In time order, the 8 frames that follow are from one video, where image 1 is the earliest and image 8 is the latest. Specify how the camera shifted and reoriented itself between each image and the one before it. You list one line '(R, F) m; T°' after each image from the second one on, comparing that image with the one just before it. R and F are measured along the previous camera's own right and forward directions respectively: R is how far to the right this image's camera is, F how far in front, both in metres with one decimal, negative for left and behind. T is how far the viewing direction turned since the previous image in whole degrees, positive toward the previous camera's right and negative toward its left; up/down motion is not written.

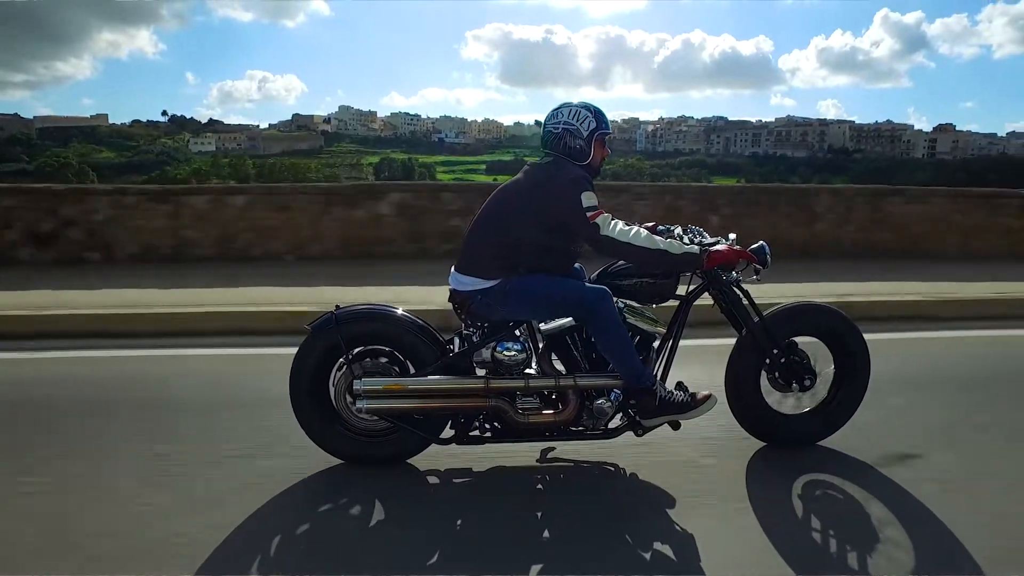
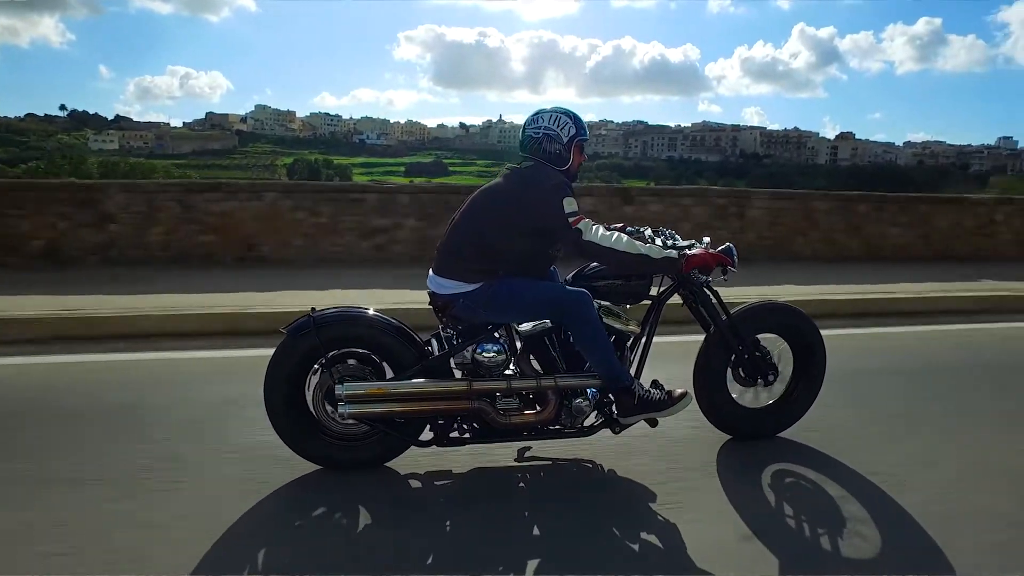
(-0.2, -0.1) m; +5°
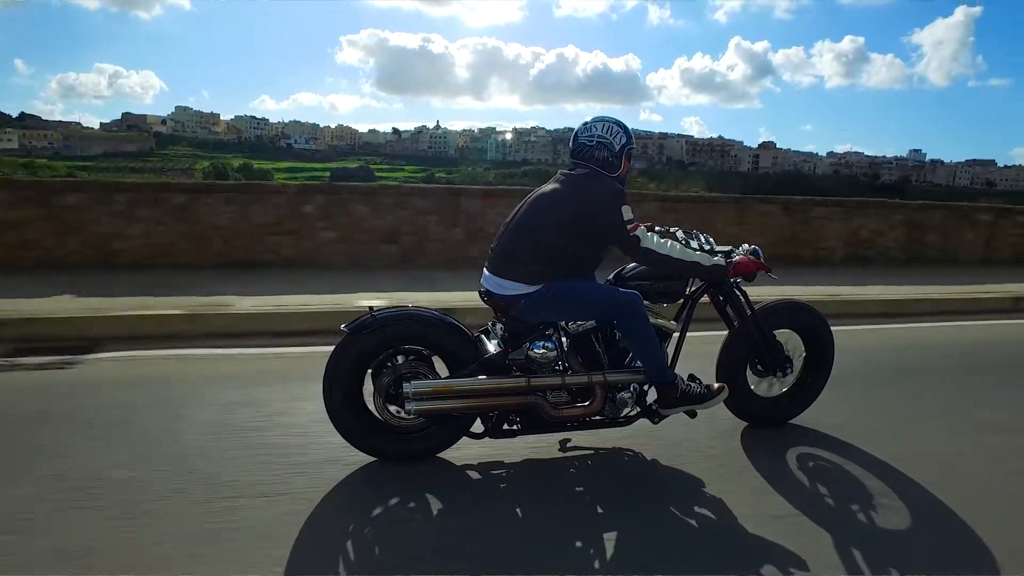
(-0.5, -0.2) m; +4°
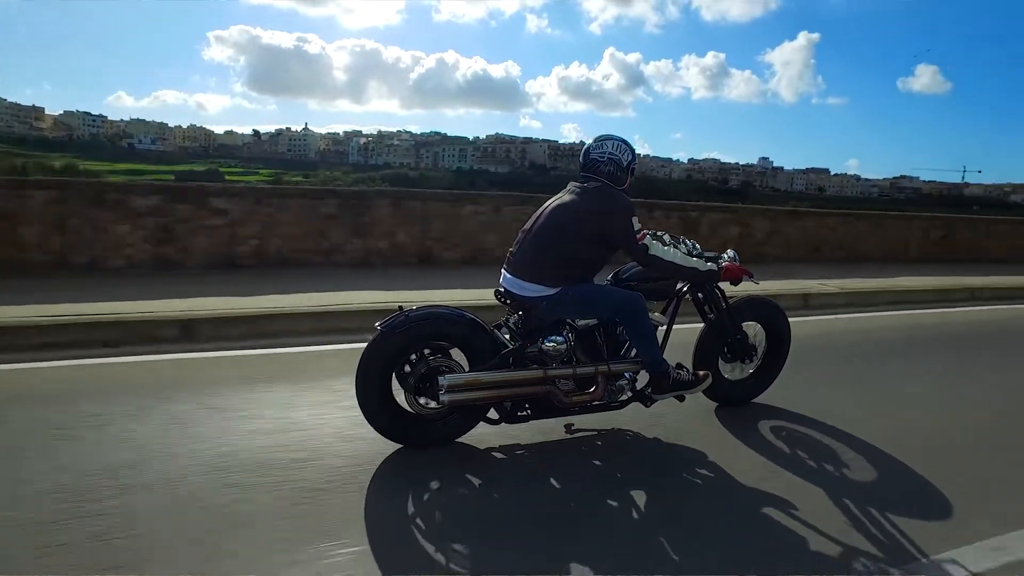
(-0.8, -0.4) m; +9°
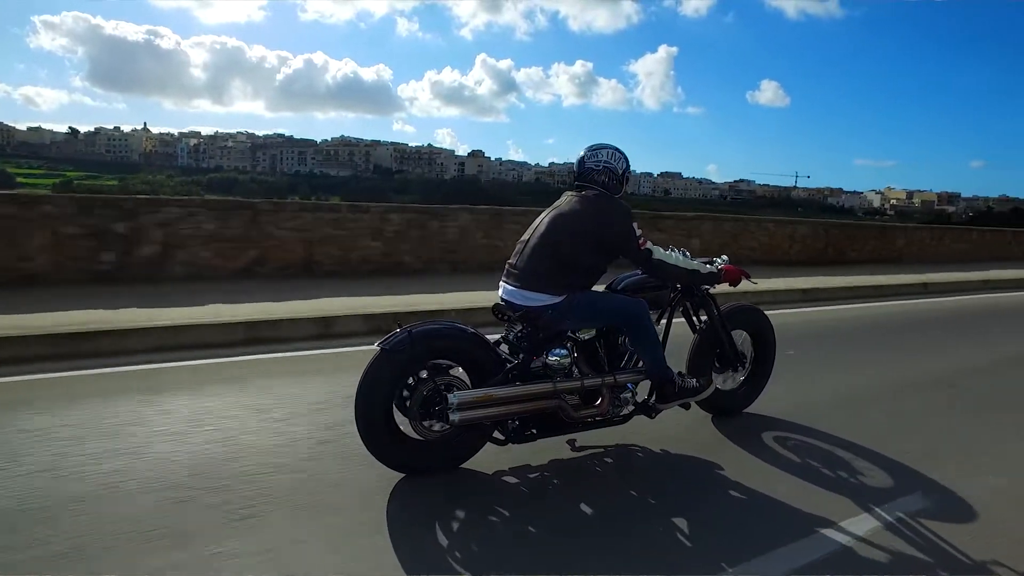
(-0.7, +0.3) m; +10°
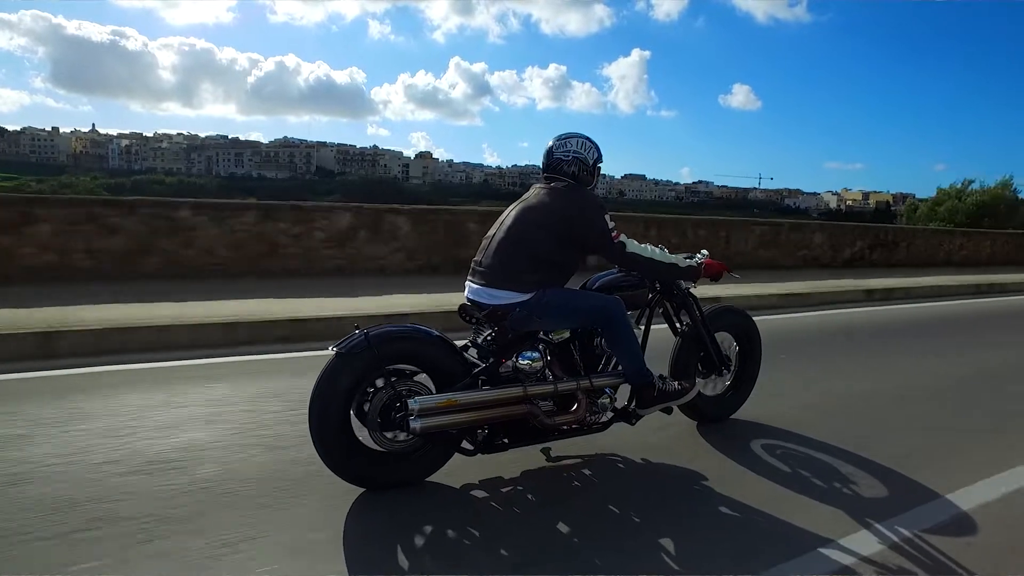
(0.0, +0.3) m; +2°
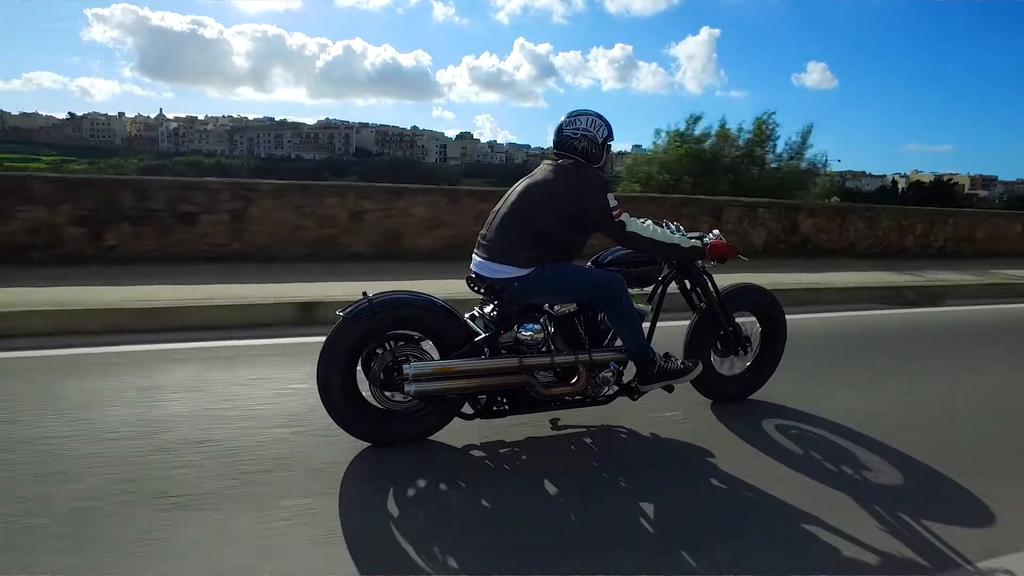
(+0.3, -0.1) m; -5°
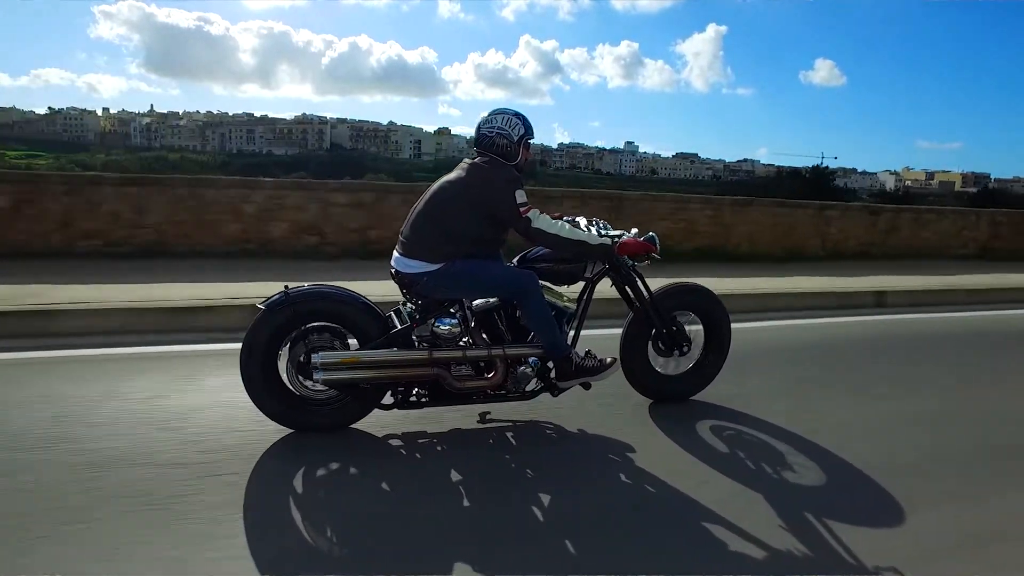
(+0.5, -0.1) m; -1°
